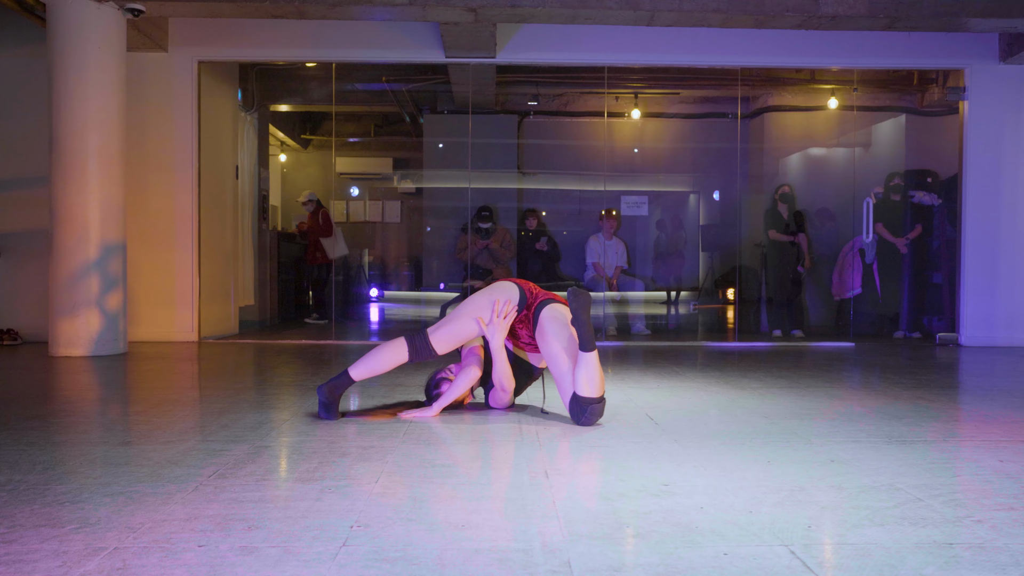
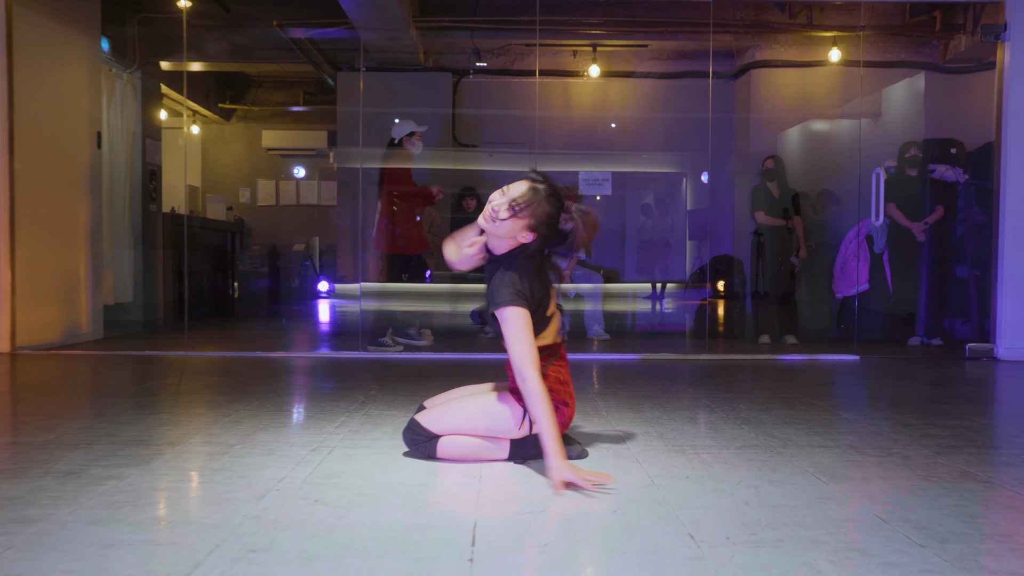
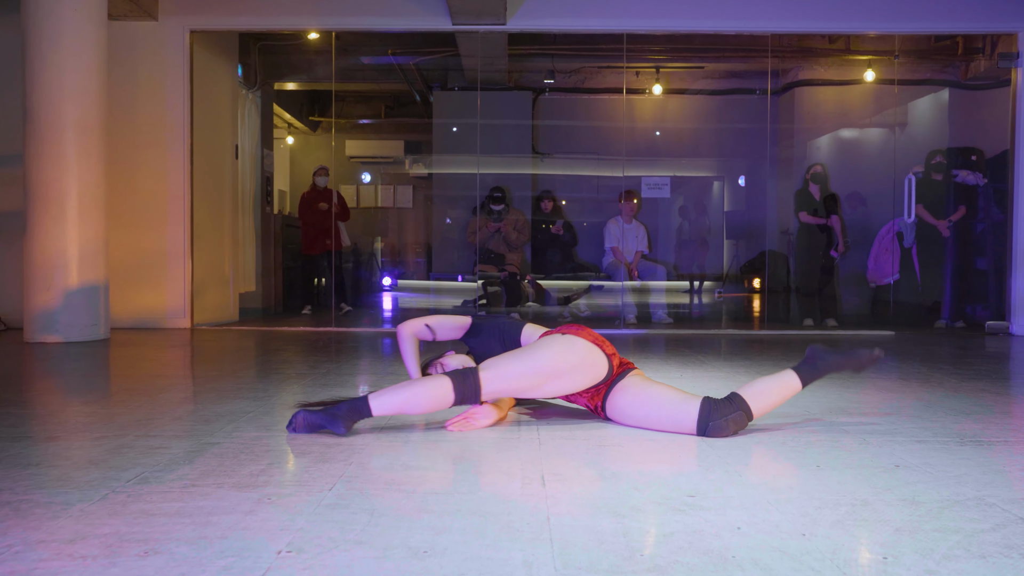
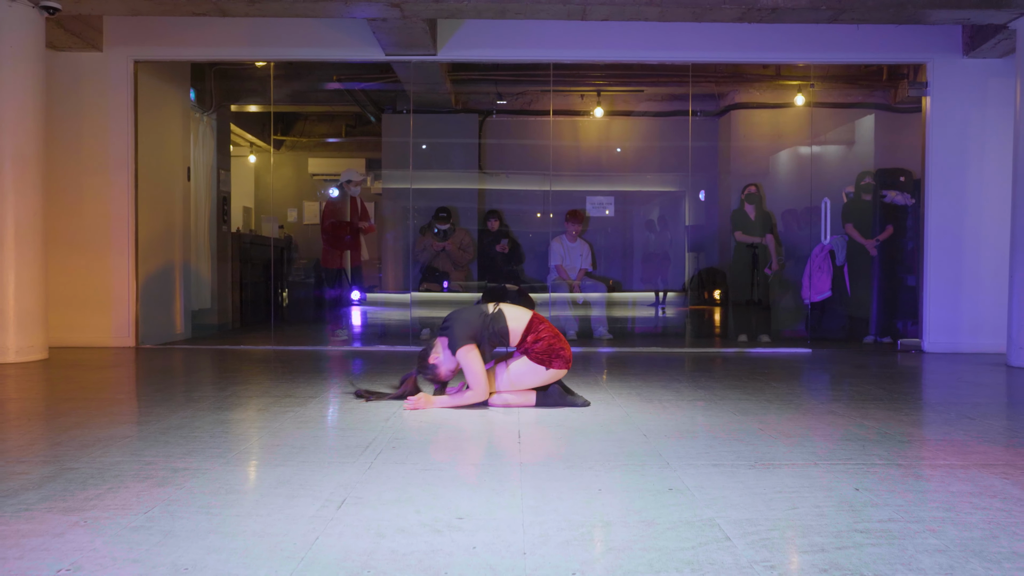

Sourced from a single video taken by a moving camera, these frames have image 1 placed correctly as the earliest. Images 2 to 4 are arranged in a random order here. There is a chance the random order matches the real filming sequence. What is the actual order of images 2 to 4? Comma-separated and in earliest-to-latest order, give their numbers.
3, 4, 2
